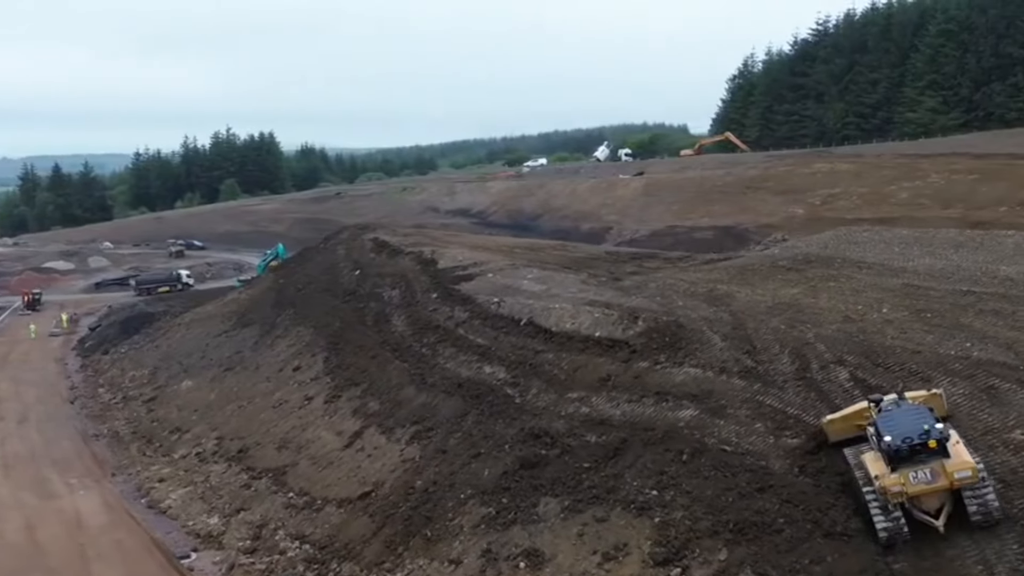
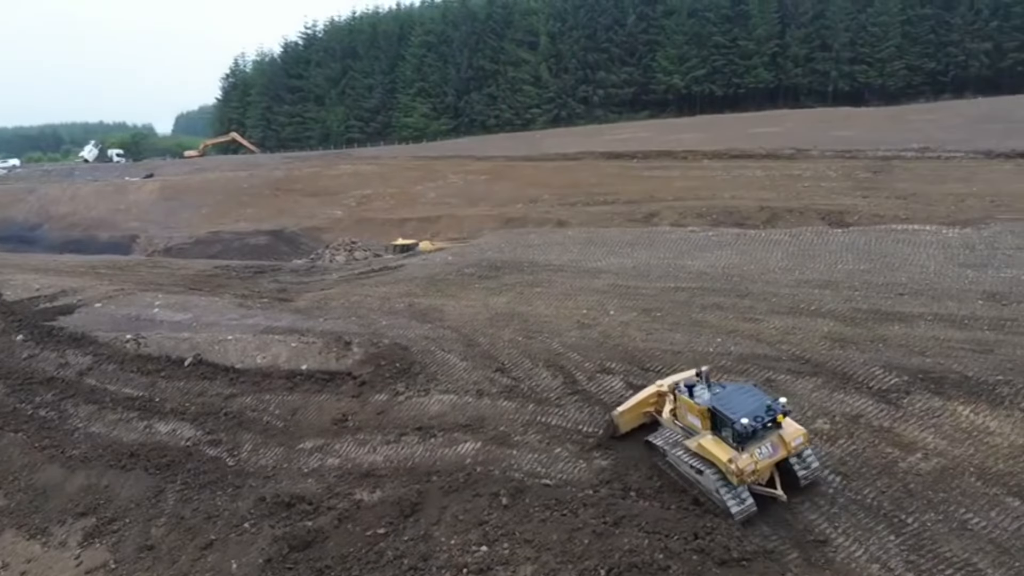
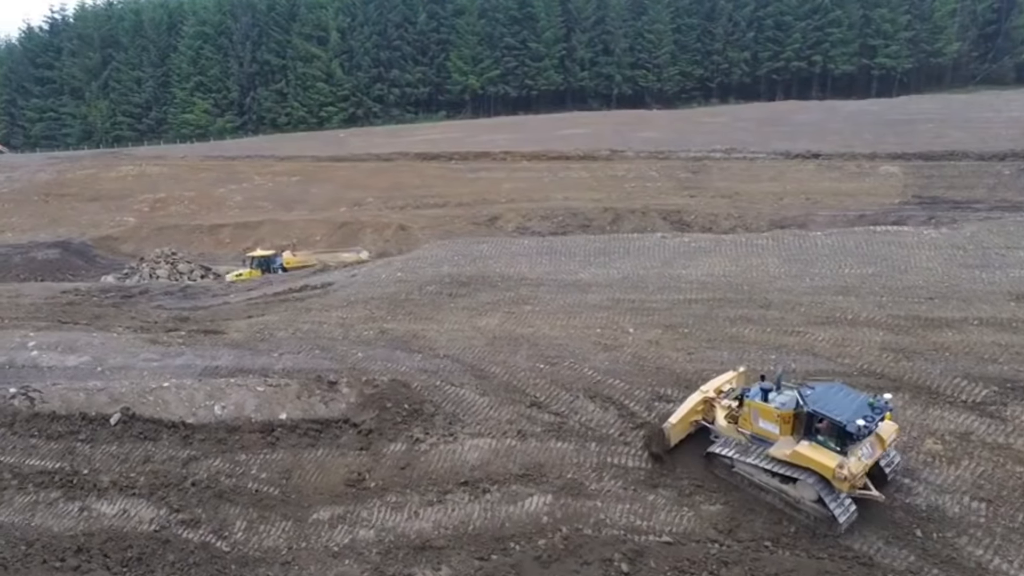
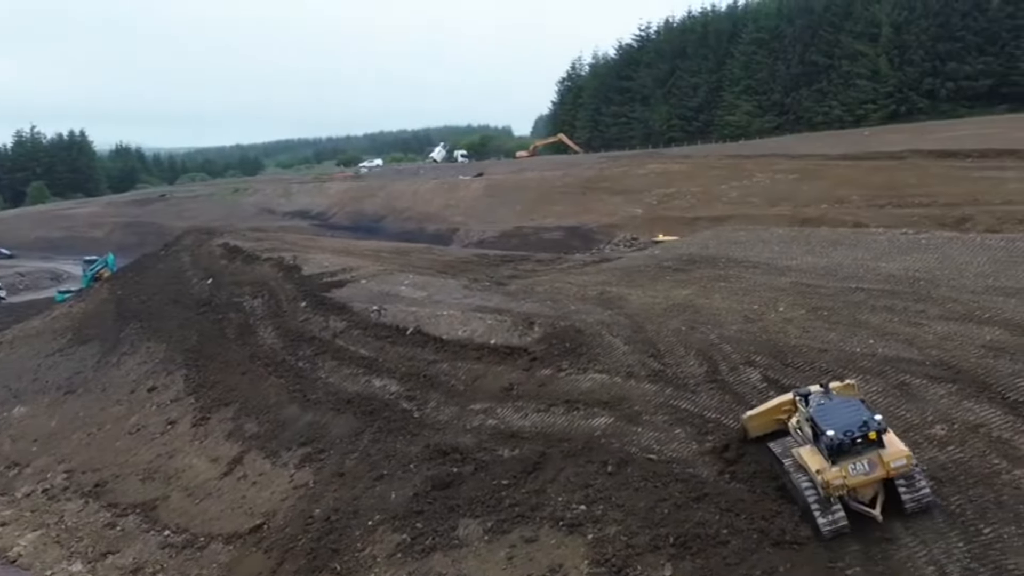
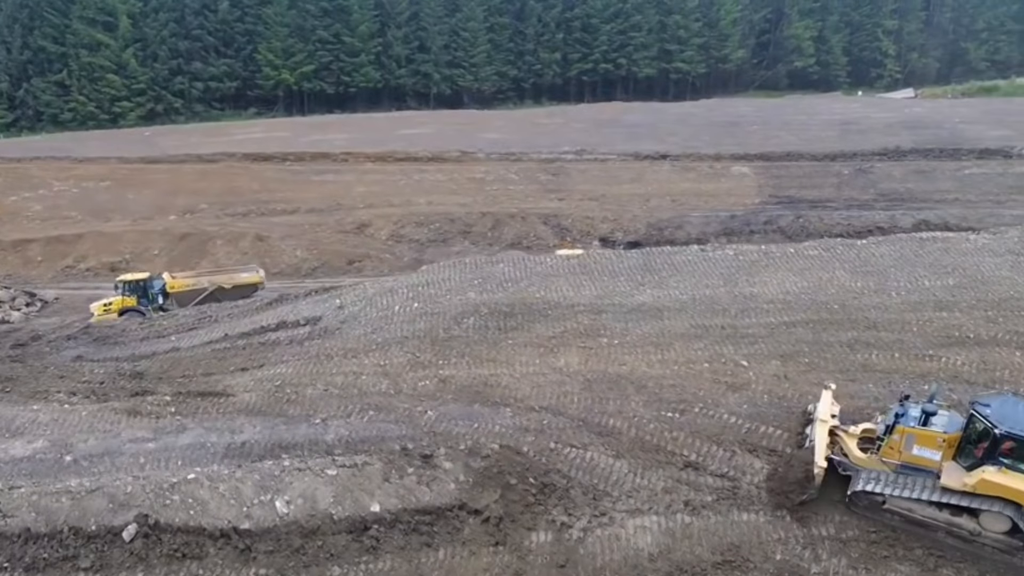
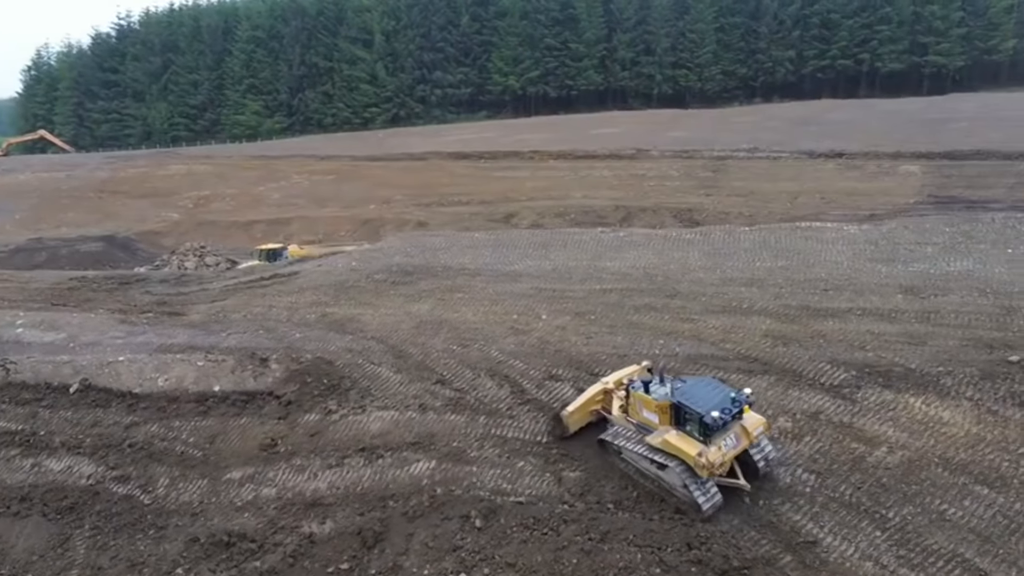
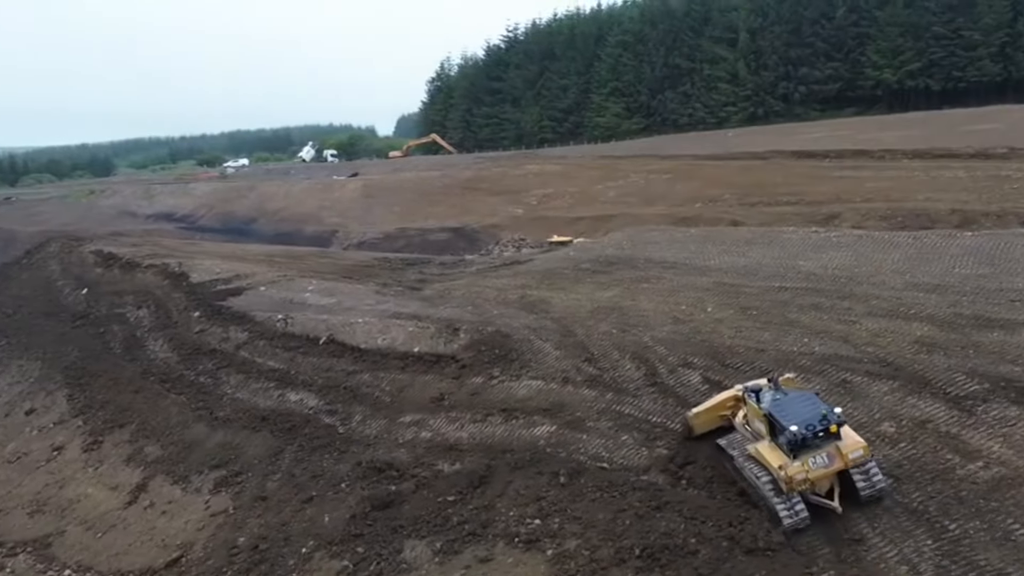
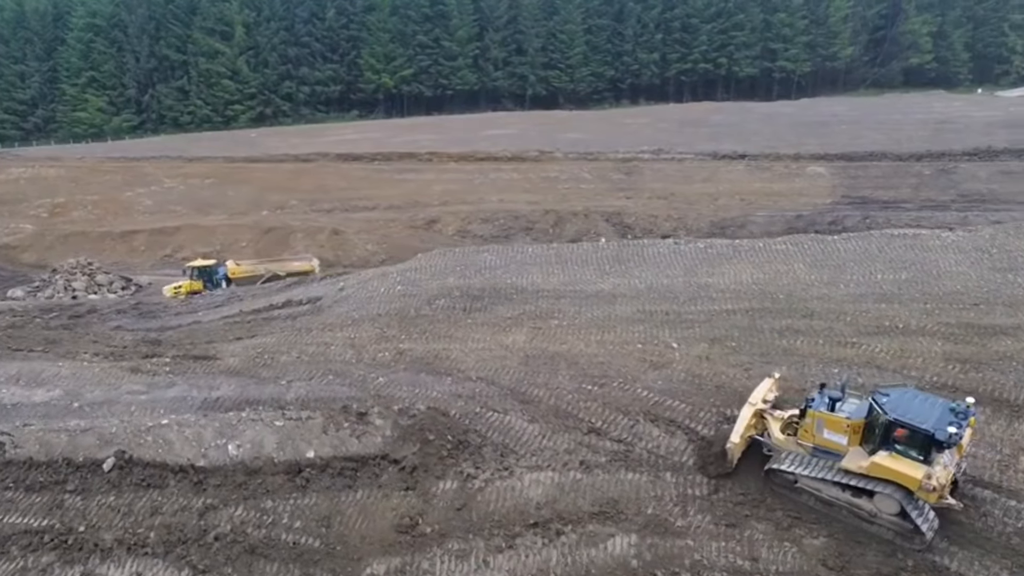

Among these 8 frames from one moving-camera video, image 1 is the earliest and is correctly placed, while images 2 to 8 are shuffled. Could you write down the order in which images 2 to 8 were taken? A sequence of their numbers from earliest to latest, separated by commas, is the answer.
4, 7, 2, 6, 3, 8, 5
